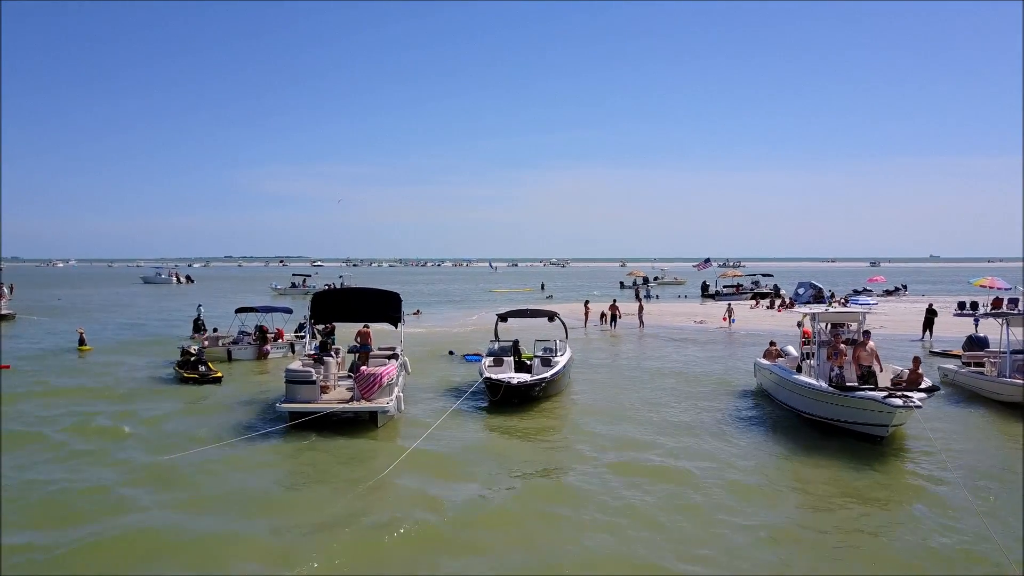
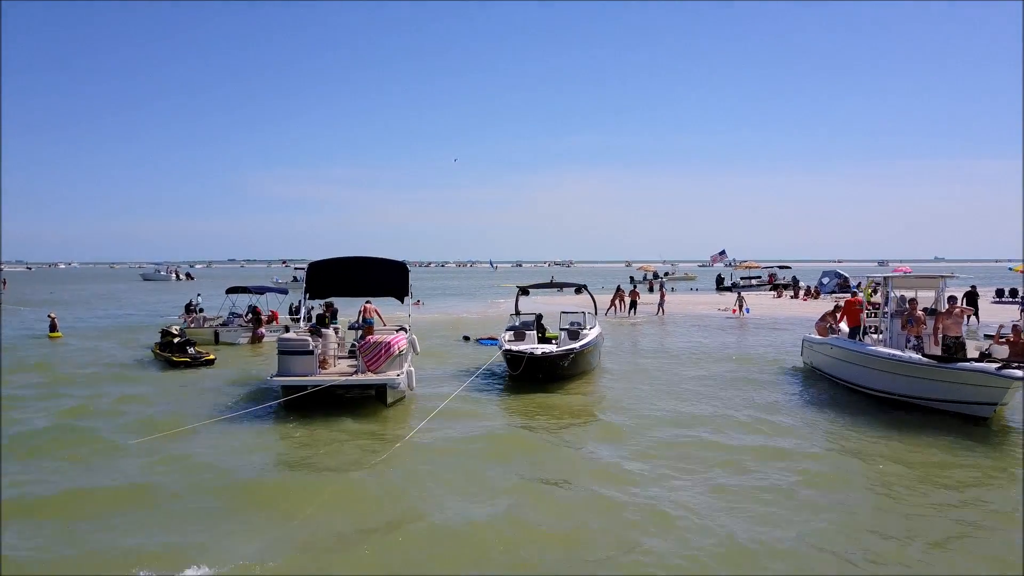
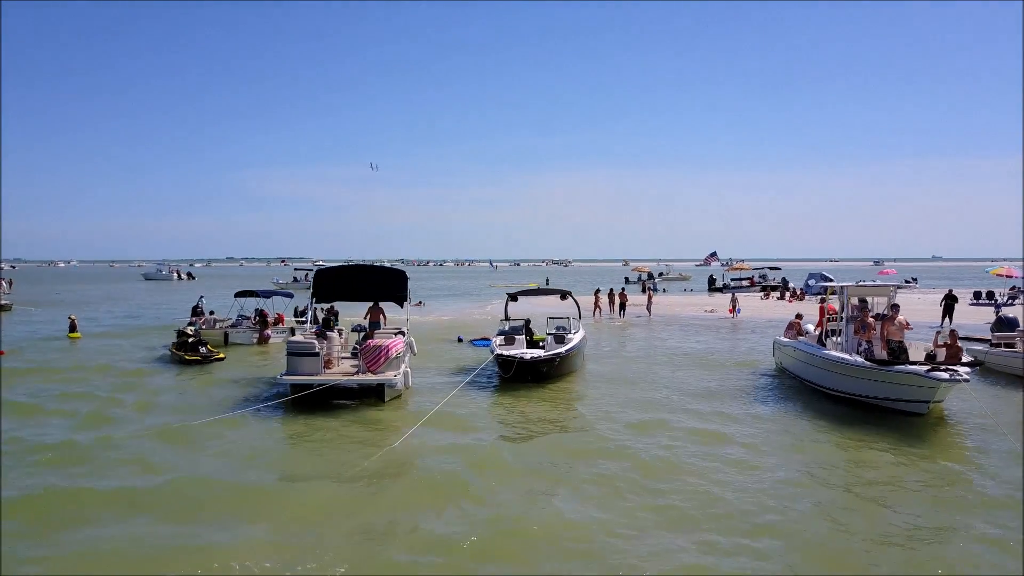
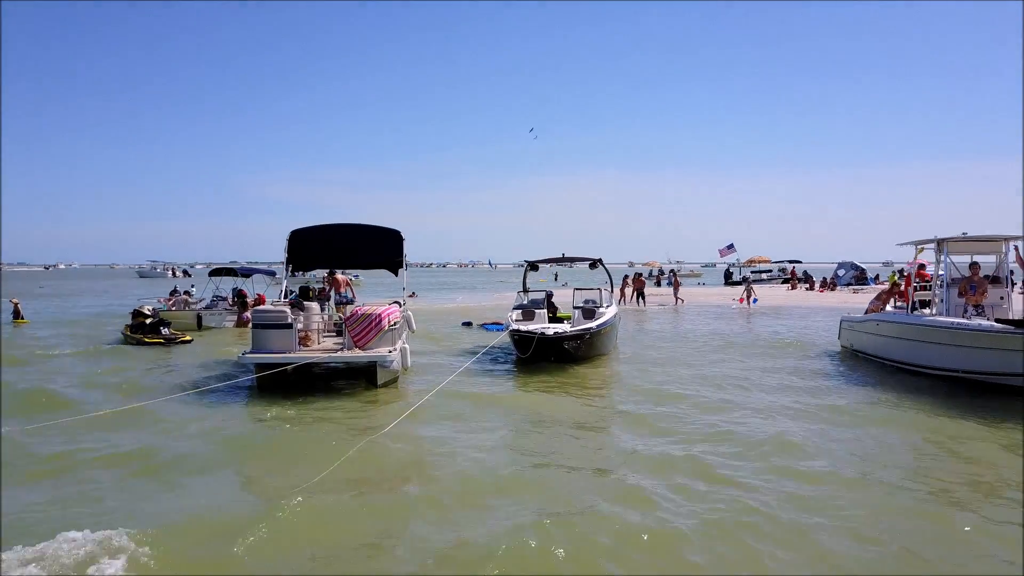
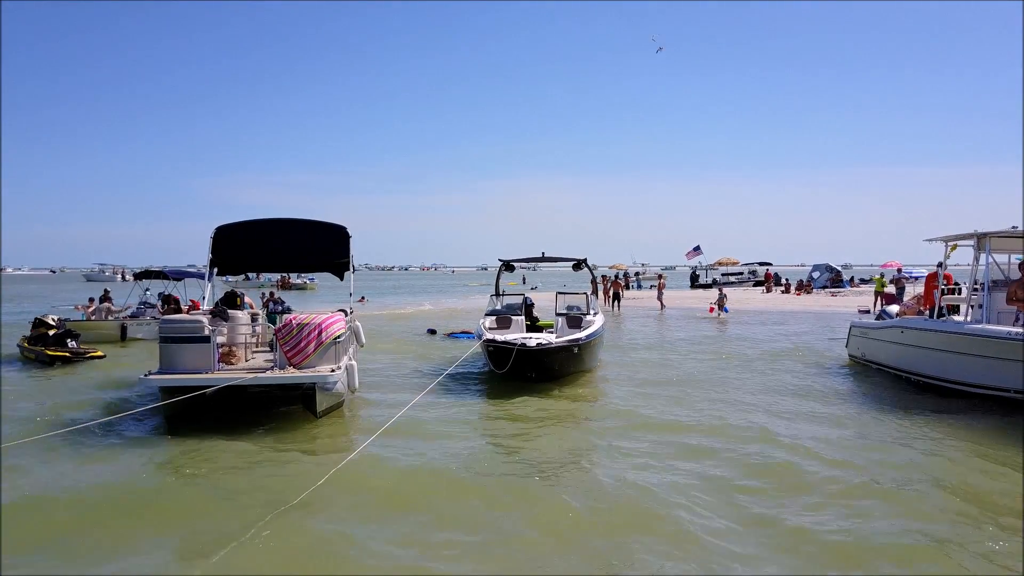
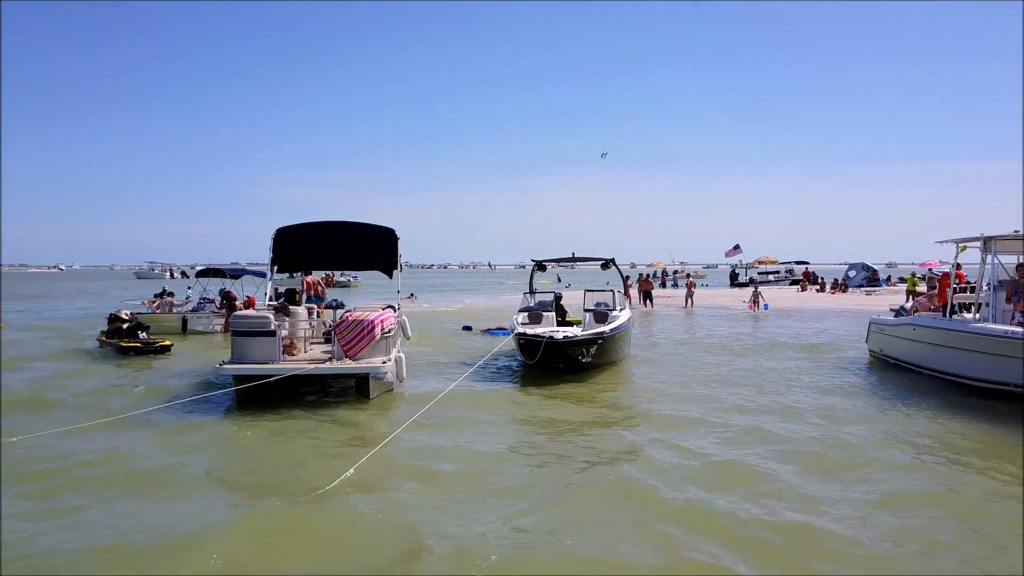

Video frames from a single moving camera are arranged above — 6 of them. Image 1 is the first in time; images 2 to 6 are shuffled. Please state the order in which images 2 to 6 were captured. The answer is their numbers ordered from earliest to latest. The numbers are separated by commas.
3, 2, 4, 6, 5
